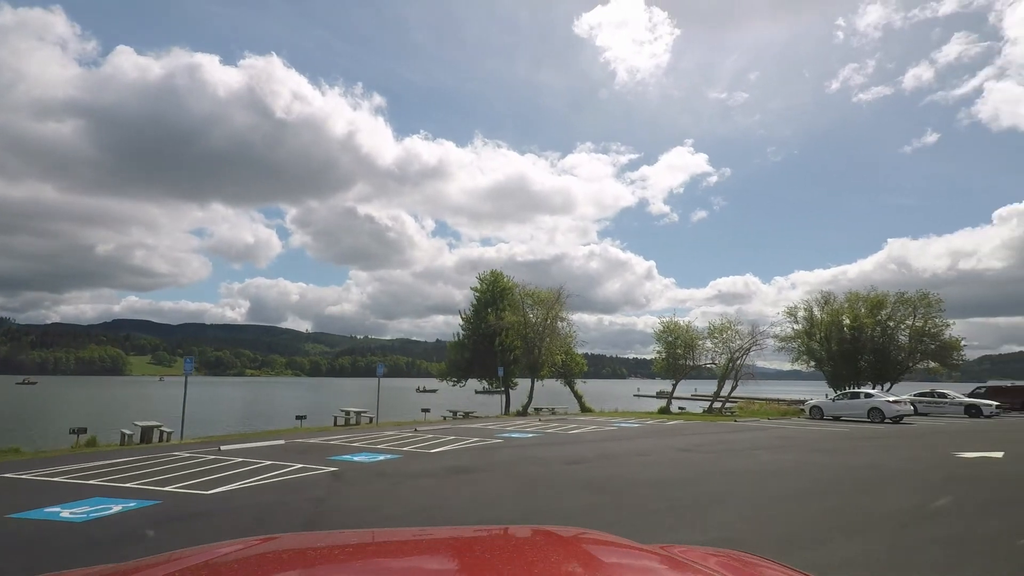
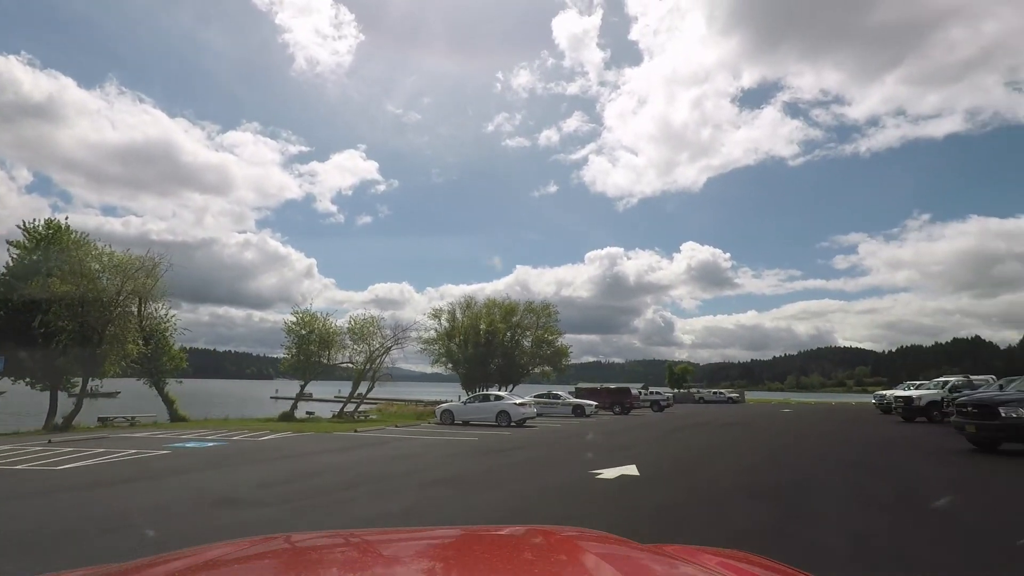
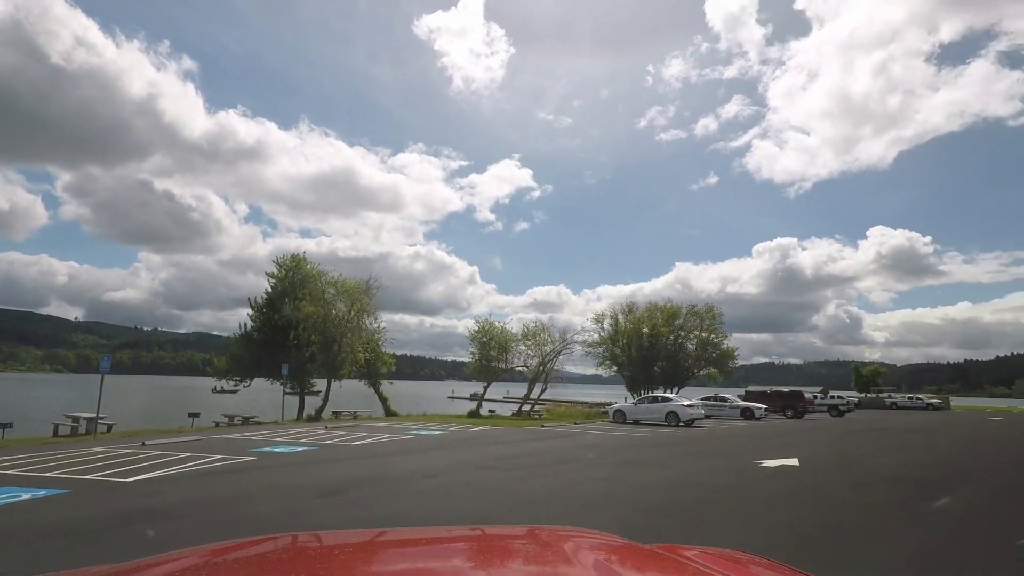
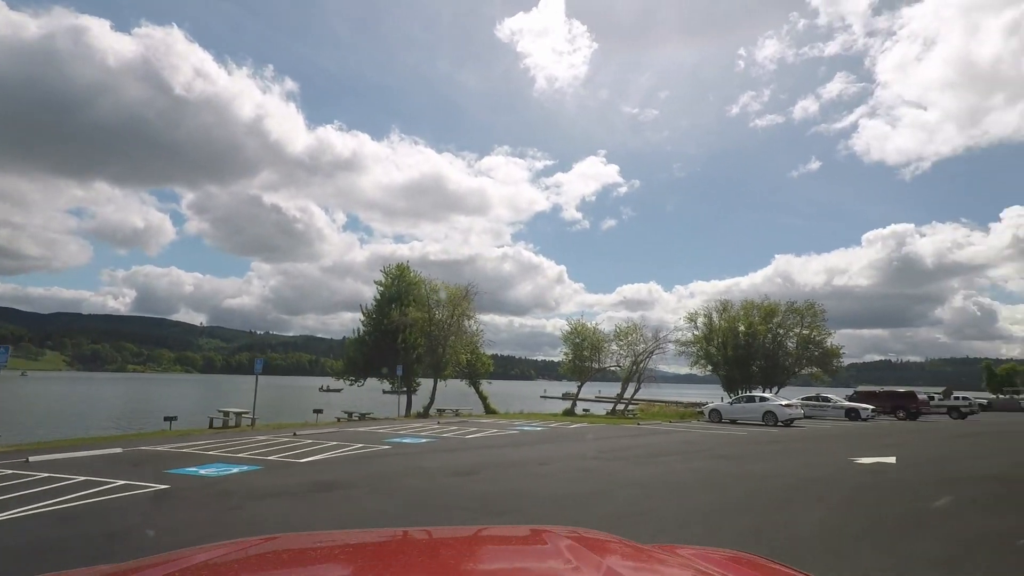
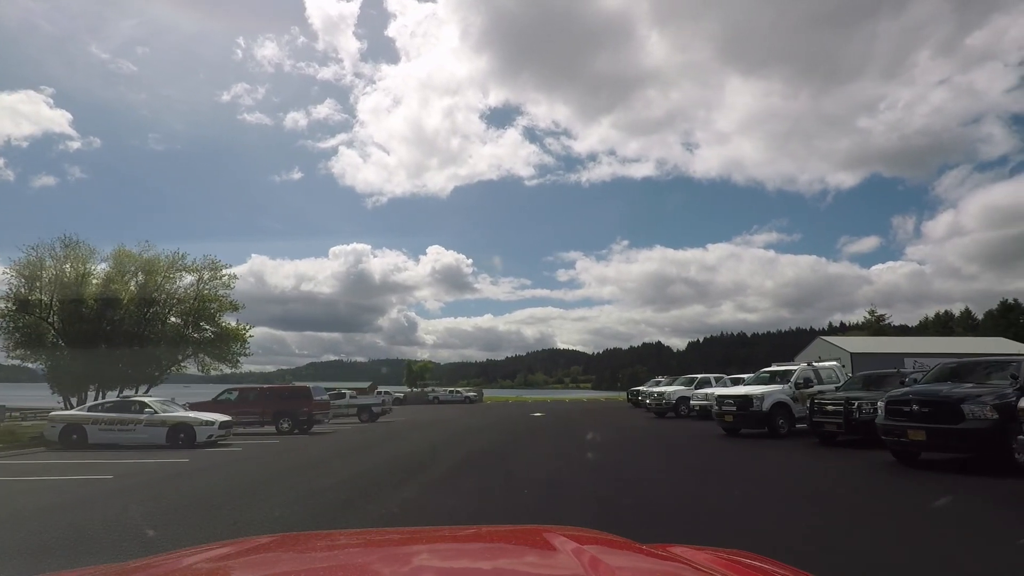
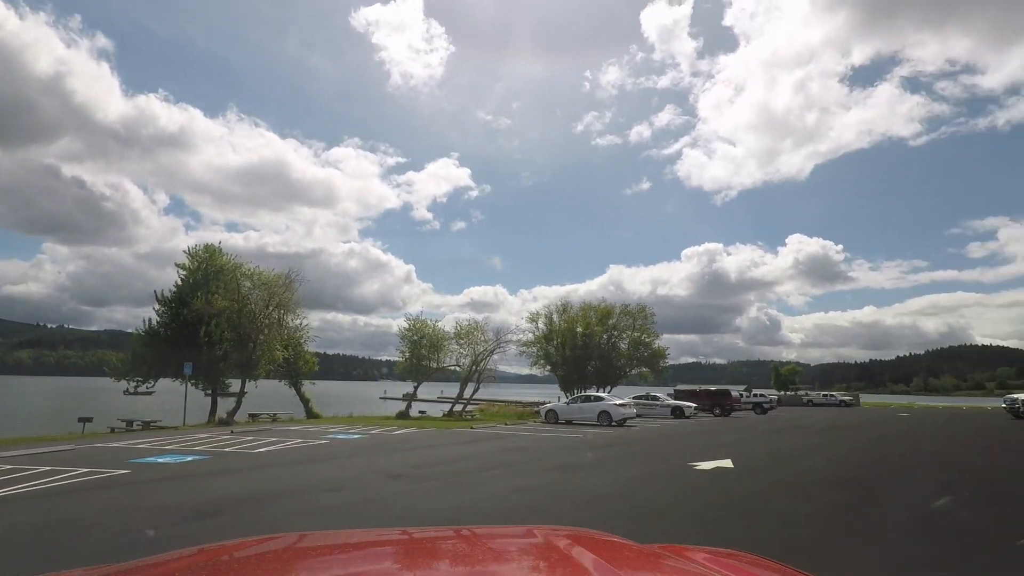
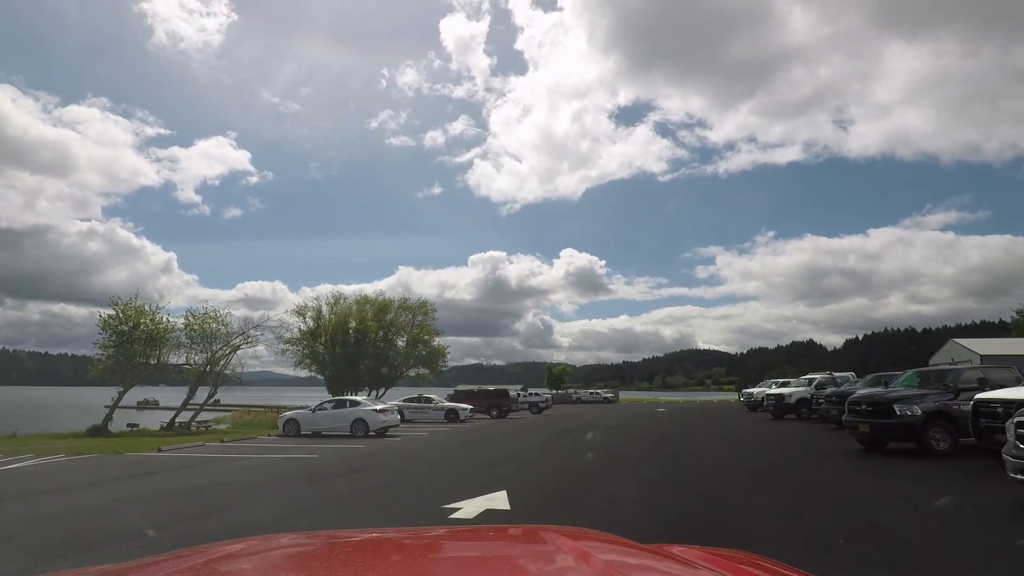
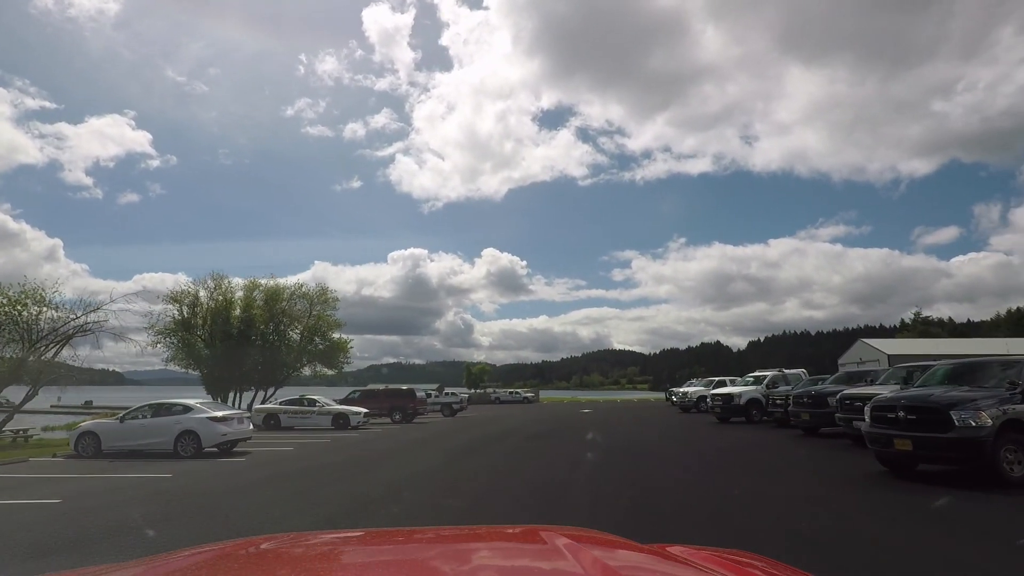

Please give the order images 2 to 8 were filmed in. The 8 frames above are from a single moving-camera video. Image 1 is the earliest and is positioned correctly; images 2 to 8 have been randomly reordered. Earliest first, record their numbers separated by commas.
4, 3, 6, 2, 7, 8, 5
